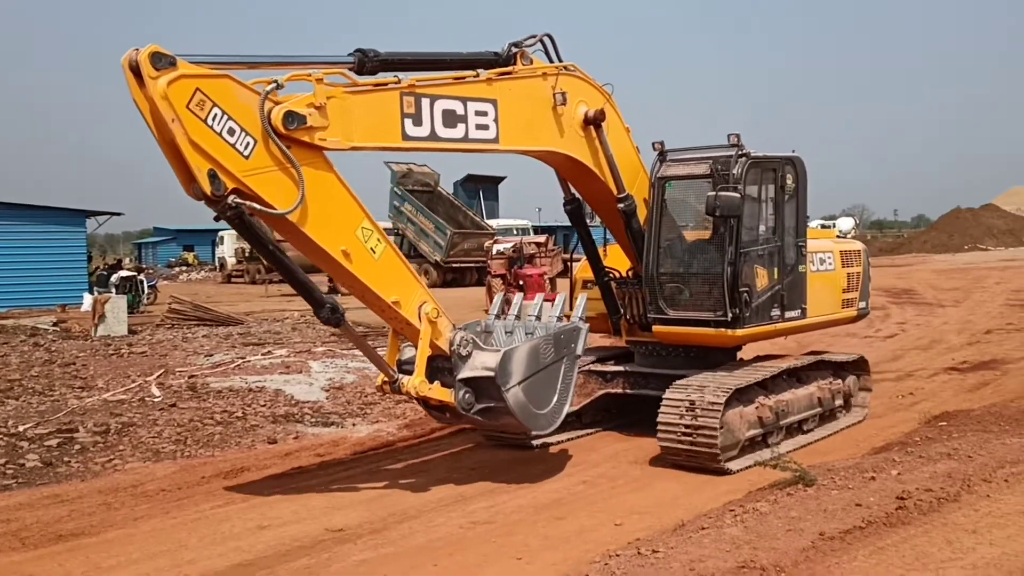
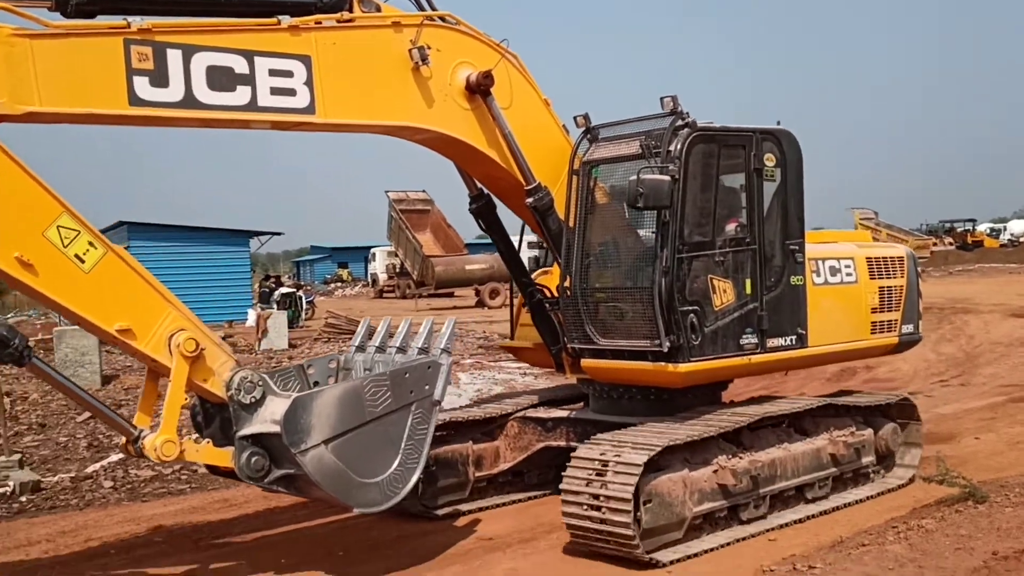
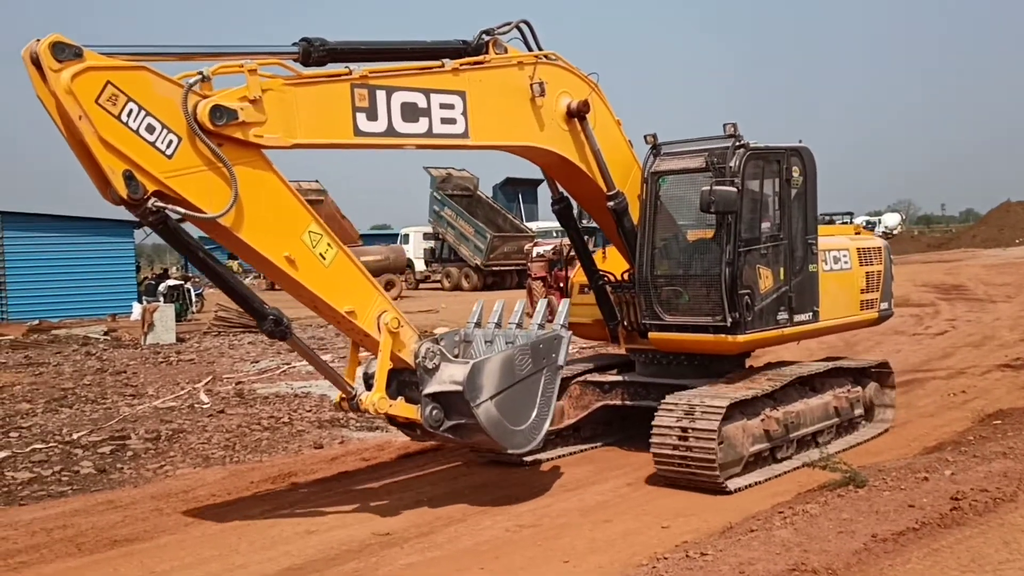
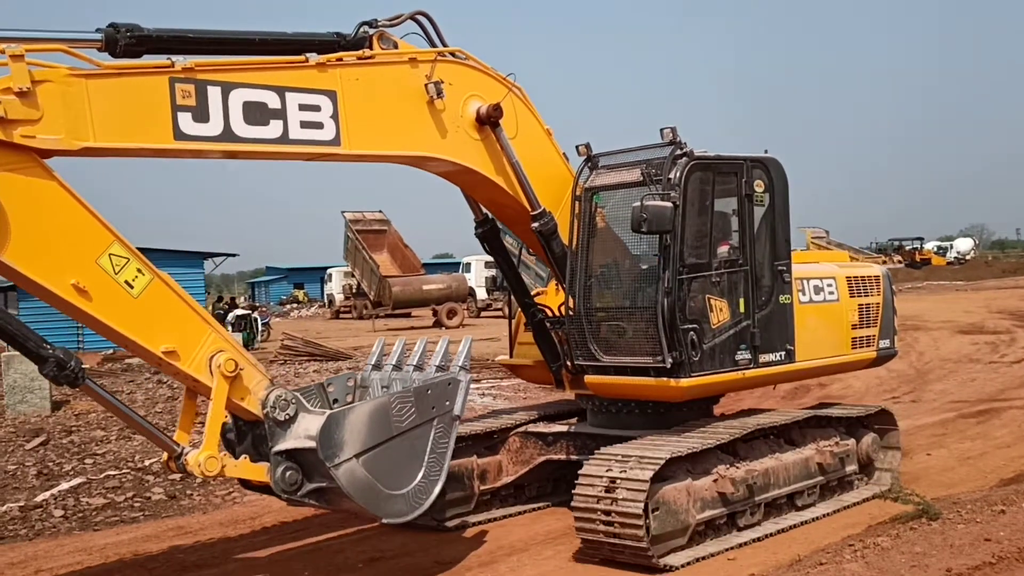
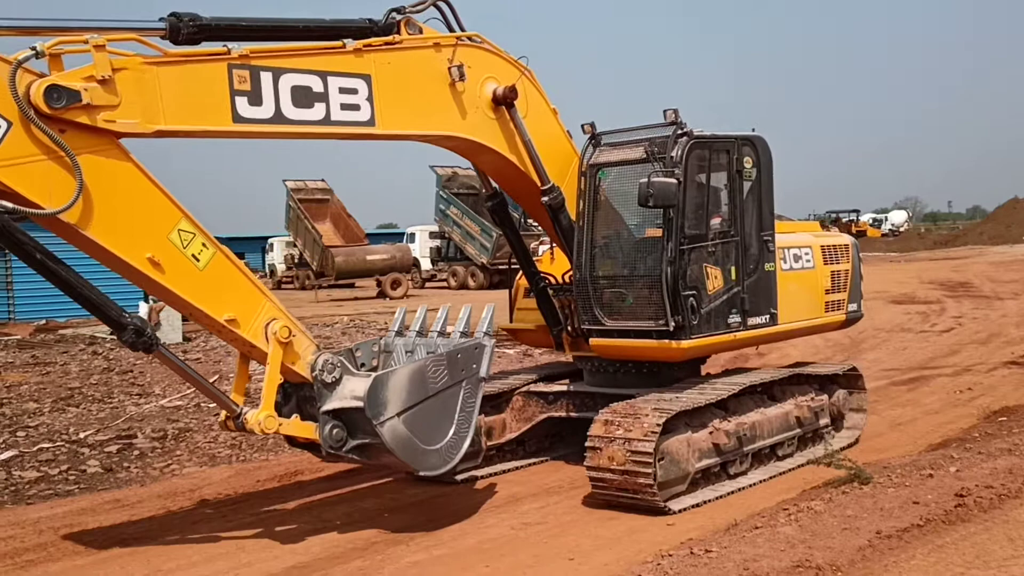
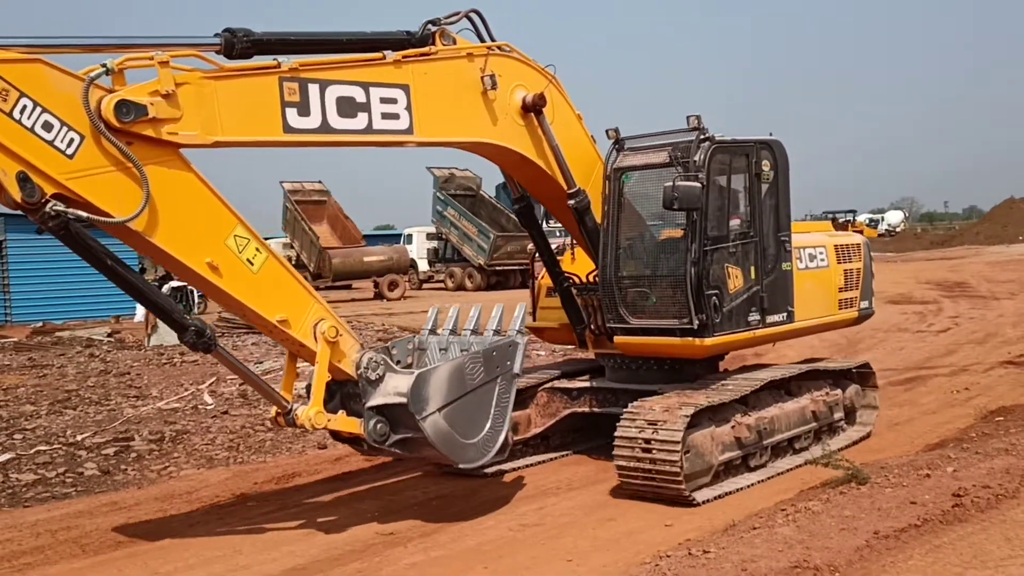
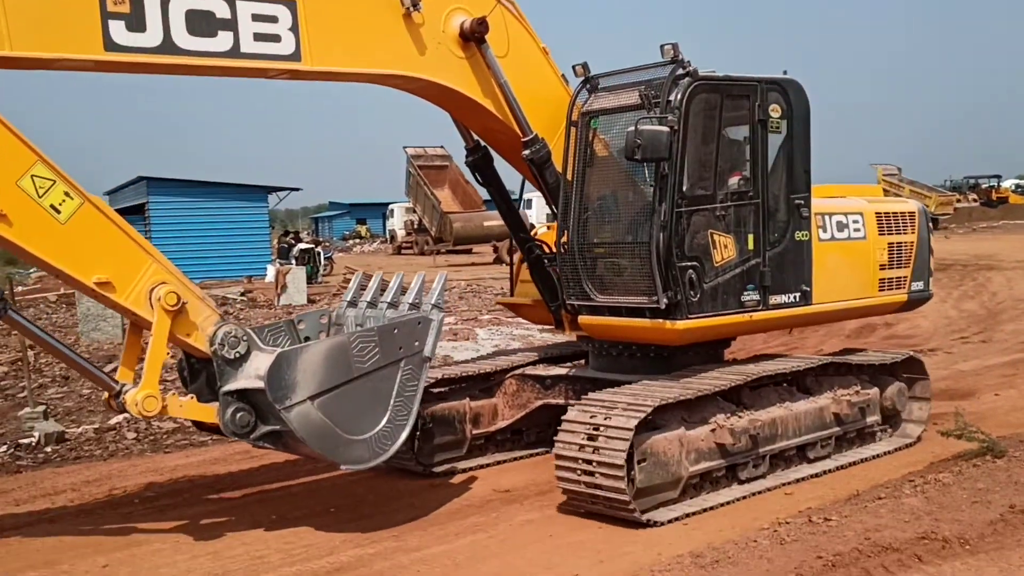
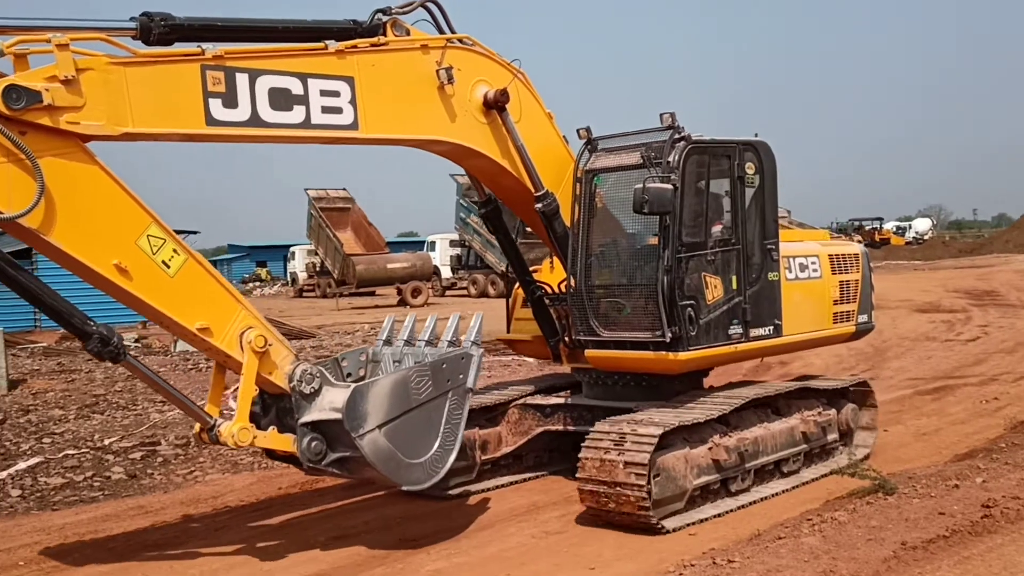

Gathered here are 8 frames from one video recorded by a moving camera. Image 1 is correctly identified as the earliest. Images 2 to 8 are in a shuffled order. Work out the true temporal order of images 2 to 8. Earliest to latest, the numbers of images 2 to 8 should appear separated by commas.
3, 6, 5, 8, 4, 2, 7
